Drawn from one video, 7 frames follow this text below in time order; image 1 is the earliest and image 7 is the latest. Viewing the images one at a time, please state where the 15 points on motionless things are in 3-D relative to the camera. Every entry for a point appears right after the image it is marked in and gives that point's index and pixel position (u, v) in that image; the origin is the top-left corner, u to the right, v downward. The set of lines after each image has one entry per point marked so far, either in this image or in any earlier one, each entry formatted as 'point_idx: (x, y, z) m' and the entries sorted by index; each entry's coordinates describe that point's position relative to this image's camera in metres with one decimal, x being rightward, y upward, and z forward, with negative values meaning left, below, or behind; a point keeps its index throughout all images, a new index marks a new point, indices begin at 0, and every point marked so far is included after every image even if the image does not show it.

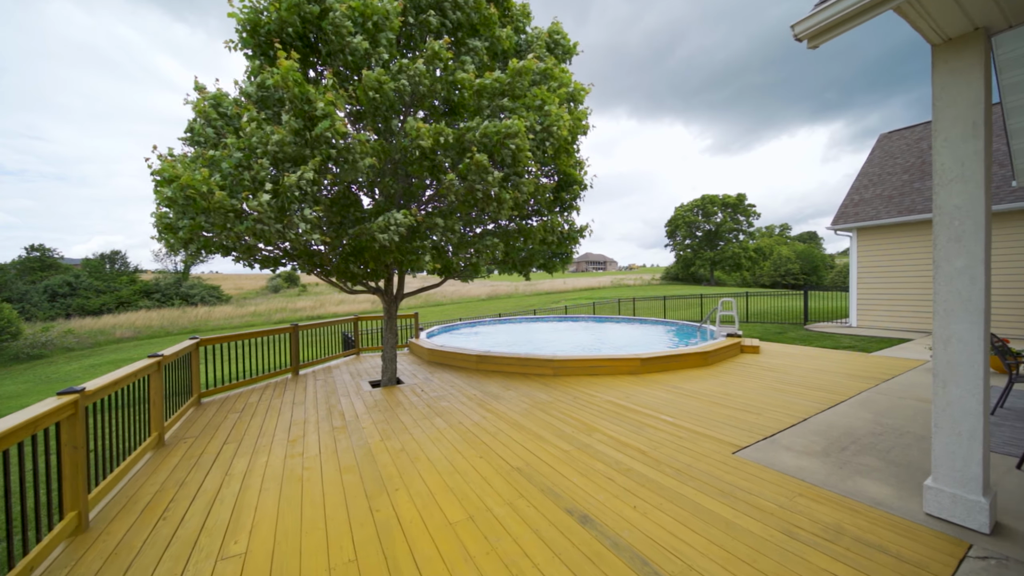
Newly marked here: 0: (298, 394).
0: (-4.3, -2.1, +5.4) m
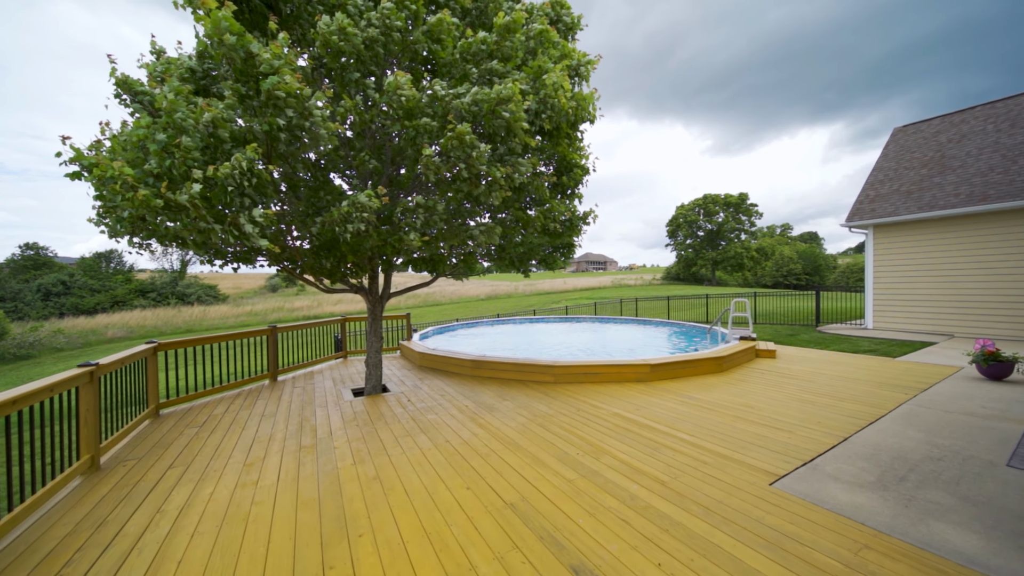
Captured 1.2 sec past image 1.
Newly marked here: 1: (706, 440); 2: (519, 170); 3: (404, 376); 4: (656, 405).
0: (-4.3, -2.1, +4.8) m
1: (+2.5, -2.0, +3.5) m
2: (+0.1, +1.7, +3.9) m
3: (-2.5, -2.1, +6.4) m
4: (+2.5, -2.0, +4.6) m
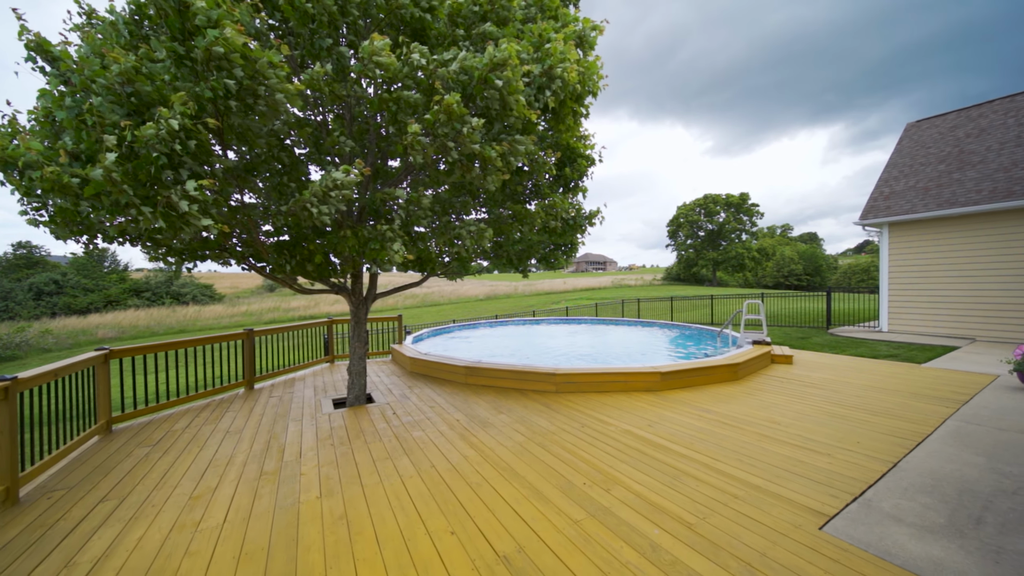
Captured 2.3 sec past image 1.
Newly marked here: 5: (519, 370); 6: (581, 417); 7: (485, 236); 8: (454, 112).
0: (-4.4, -2.1, +4.3) m
1: (+2.4, -2.0, +3.0) m
2: (+0.1, +1.7, +3.4) m
3: (-2.6, -2.1, +5.9) m
4: (+2.4, -2.0, +4.1) m
5: (+0.1, -1.7, +5.4) m
6: (+1.1, -2.0, +4.2) m
7: (-0.3, +0.8, +4.0) m
8: (-0.6, +2.0, +3.1) m
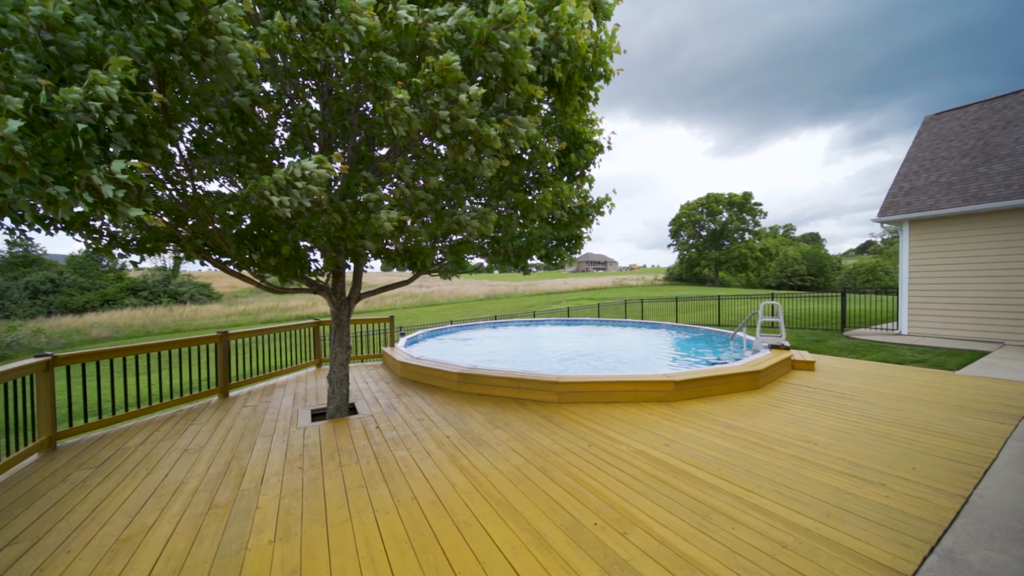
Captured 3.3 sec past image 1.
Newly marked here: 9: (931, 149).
0: (-4.4, -2.1, +3.9) m
1: (+2.4, -2.0, +2.5) m
2: (+0.1, +1.7, +2.9) m
3: (-2.6, -2.1, +5.4) m
4: (+2.4, -2.0, +3.6) m
5: (+0.1, -1.6, +4.9) m
6: (+1.0, -2.0, +3.7) m
7: (-0.4, +0.8, +3.5) m
8: (-0.7, +2.0, +2.6) m
9: (+16.3, +5.4, +10.5) m
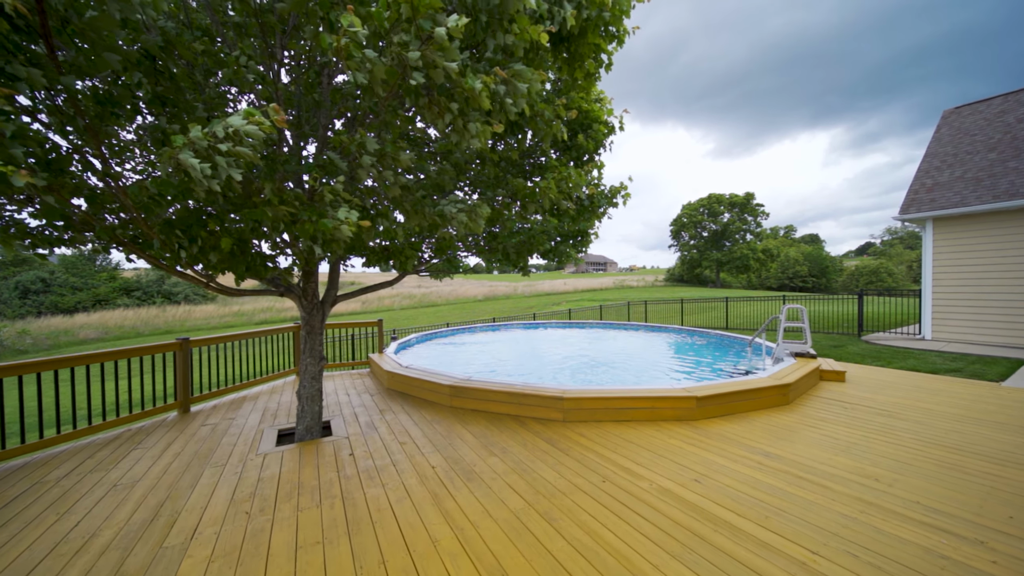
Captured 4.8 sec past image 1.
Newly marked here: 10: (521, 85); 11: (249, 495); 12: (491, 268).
0: (-4.5, -2.1, +3.3) m
1: (+2.4, -2.0, +1.9) m
2: (0.0, +1.7, +2.3) m
3: (-2.6, -2.1, +4.8) m
4: (+2.3, -2.0, +3.0) m
5: (+0.1, -1.7, +4.3) m
6: (+1.0, -2.0, +3.1) m
7: (-0.4, +0.7, +2.9) m
8: (-0.7, +2.0, +2.0) m
9: (+16.2, +5.3, +10.0) m
10: (+0.1, +1.7, +2.4) m
11: (-2.7, -2.1, +2.8) m
12: (-0.4, +0.4, +4.8) m
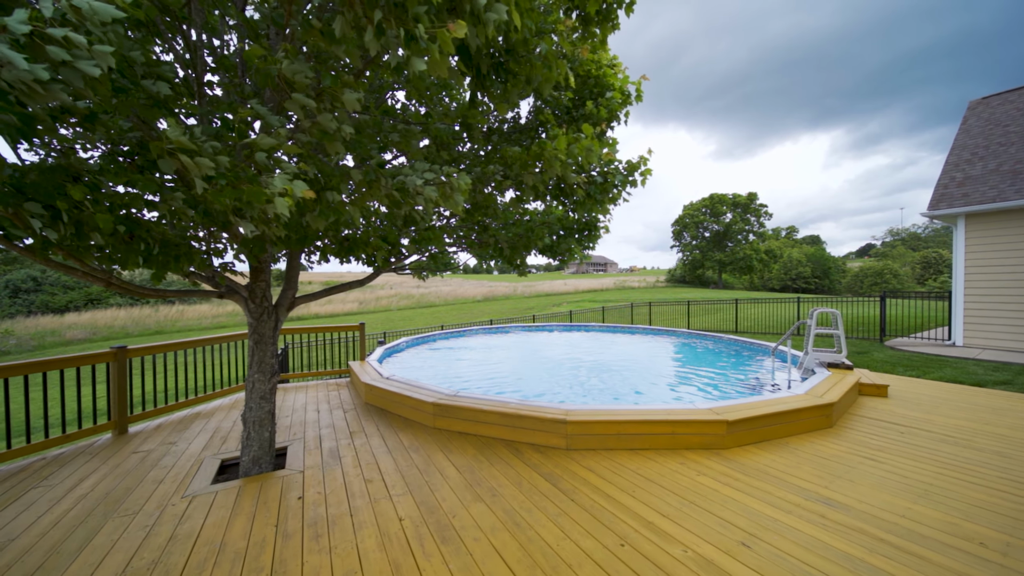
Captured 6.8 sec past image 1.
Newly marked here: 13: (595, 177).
0: (-4.6, -2.1, +2.6) m
1: (+2.3, -2.0, +1.2) m
2: (0.0, +1.7, +1.6) m
3: (-2.7, -2.1, +4.1) m
4: (+2.2, -2.0, +2.4) m
5: (0.0, -1.7, +3.6) m
6: (+0.9, -2.0, +2.4) m
7: (-0.5, +0.7, +2.2) m
8: (-0.8, +2.0, +1.3) m
9: (+16.2, +5.2, +9.3) m
10: (0.0, +1.7, +1.7) m
11: (-2.8, -2.1, +2.1) m
12: (-0.5, +0.3, +4.1) m
13: (+0.9, +1.3, +3.2) m
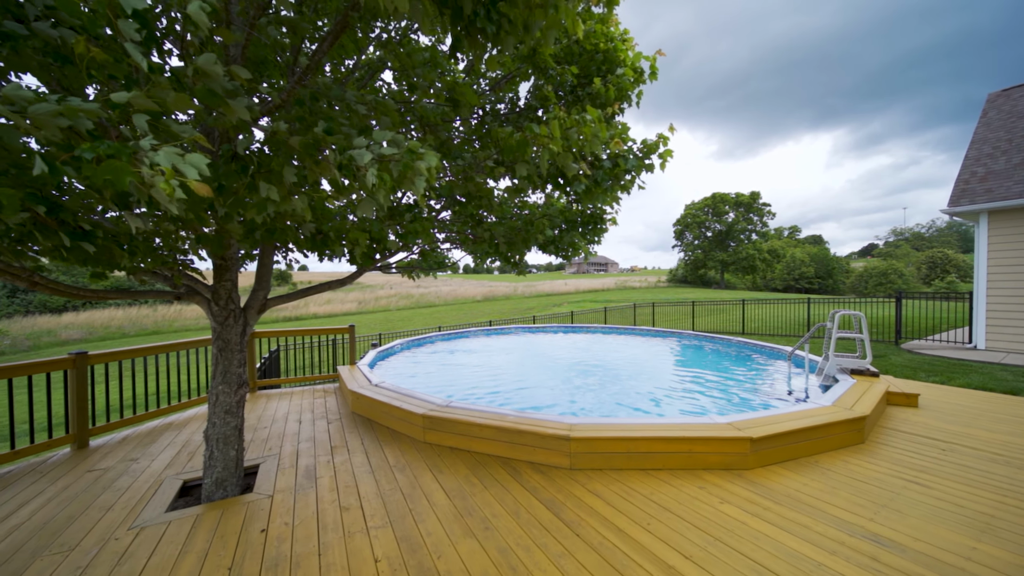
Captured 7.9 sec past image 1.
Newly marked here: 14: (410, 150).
0: (-4.6, -2.1, +2.2) m
1: (+2.2, -2.0, +0.9) m
2: (-0.1, +1.6, +1.3) m
3: (-2.8, -2.1, +3.8) m
4: (+2.2, -2.0, +2.0) m
5: (-0.1, -1.7, +3.3) m
6: (+0.9, -2.1, +2.0) m
7: (-0.5, +0.7, +1.8) m
8: (-0.8, +1.9, +1.0) m
9: (+16.2, +5.2, +8.8) m
10: (-0.1, +1.7, +1.3) m
11: (-2.8, -2.1, +1.7) m
12: (-0.5, +0.3, +3.7) m
13: (+0.9, +1.3, +2.8) m
14: (-0.6, +0.9, +1.8) m
